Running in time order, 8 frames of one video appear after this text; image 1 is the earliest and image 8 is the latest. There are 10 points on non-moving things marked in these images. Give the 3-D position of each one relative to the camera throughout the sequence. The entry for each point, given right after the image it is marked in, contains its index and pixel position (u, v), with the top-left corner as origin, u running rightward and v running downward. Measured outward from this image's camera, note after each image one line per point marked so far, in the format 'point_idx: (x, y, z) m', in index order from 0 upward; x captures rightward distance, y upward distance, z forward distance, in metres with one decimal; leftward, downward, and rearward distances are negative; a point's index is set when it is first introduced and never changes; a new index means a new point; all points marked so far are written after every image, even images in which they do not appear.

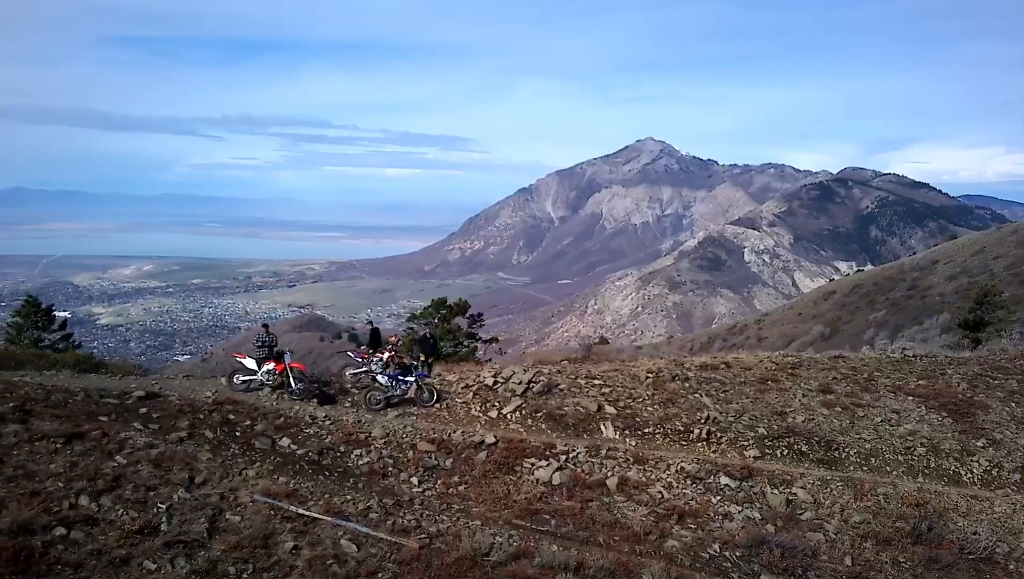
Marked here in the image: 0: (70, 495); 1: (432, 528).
0: (-3.7, -1.8, +8.5) m
1: (-0.8, -2.3, +9.7) m
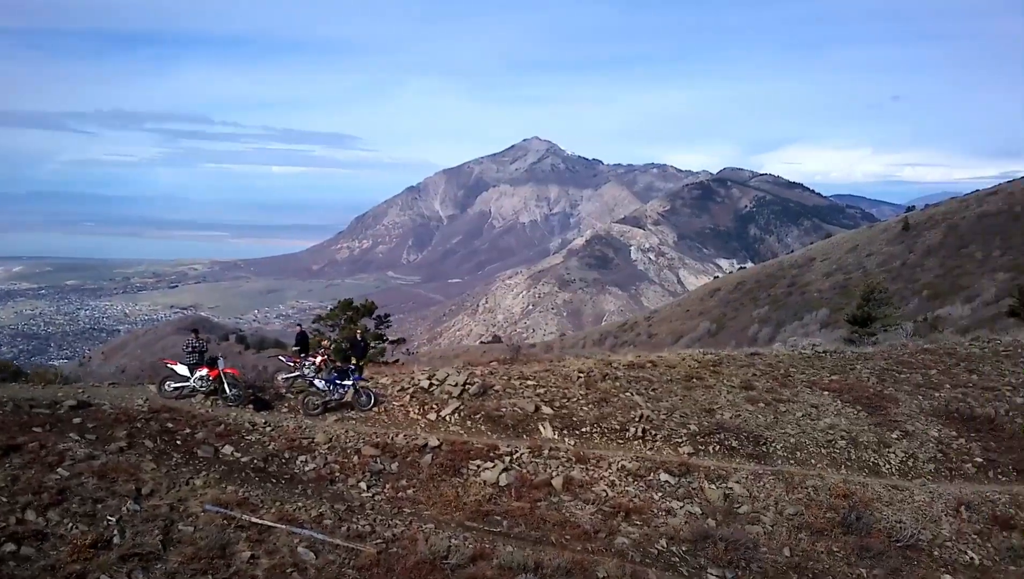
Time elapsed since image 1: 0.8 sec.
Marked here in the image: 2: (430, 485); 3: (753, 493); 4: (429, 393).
0: (-4.0, -1.8, +8.2) m
1: (-1.2, -2.3, +9.7) m
2: (-0.9, -2.1, +10.9) m
3: (+3.0, -2.5, +12.3) m
4: (-1.1, -1.4, +13.6) m
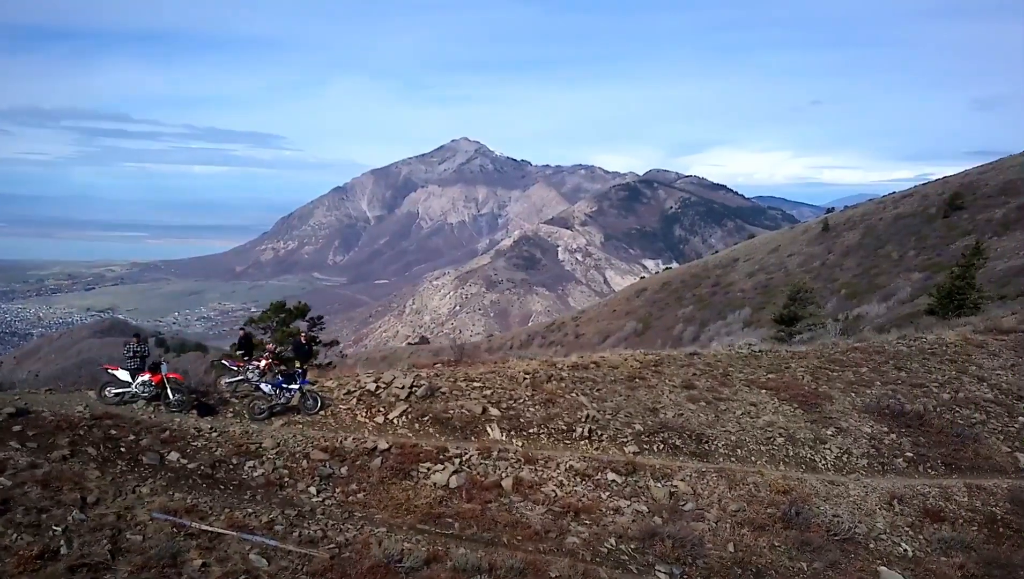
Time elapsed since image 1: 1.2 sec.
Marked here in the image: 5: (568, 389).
0: (-4.4, -1.8, +7.9) m
1: (-1.7, -2.4, +9.6) m
2: (-1.4, -2.2, +10.9) m
3: (+2.3, -2.5, +12.5) m
4: (-1.8, -1.4, +13.5) m
5: (+0.9, -1.5, +14.9) m
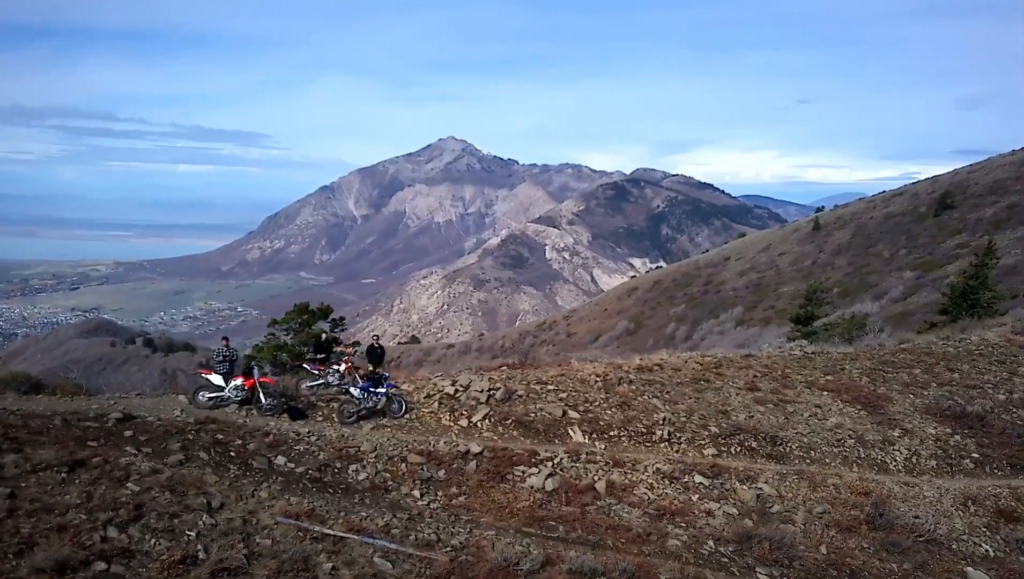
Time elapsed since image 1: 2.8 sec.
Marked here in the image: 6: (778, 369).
0: (-3.3, -1.9, +8.0) m
1: (-0.6, -2.4, +9.7) m
2: (-0.3, -2.2, +11.0) m
3: (+3.4, -2.6, +12.6) m
4: (-0.8, -1.5, +13.6) m
5: (+1.9, -1.5, +15.0) m
6: (+4.8, -1.4, +18.0) m
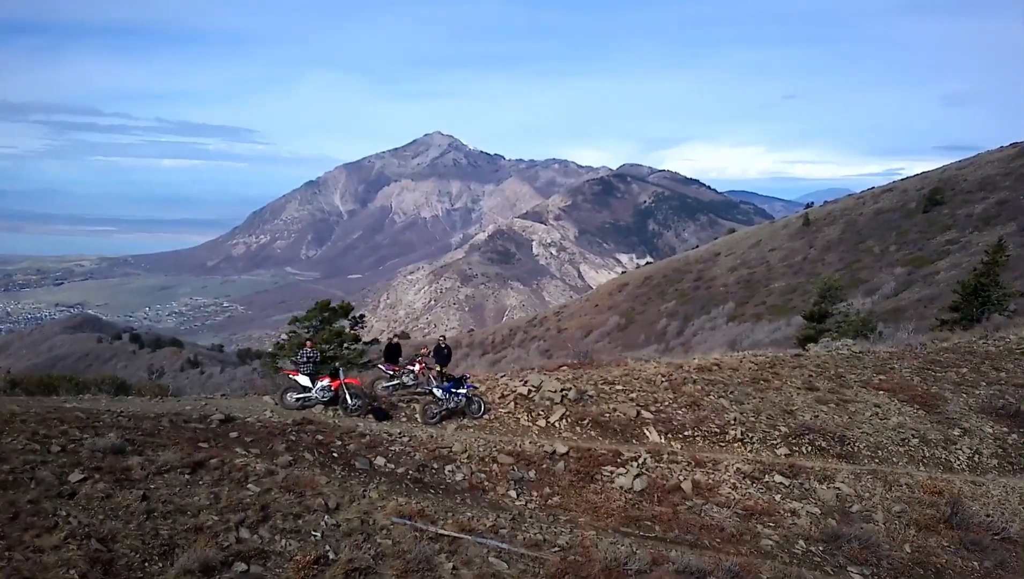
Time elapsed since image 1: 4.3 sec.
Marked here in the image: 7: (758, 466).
0: (-2.3, -1.9, +8.1) m
1: (+0.5, -2.5, +9.8) m
2: (+0.7, -2.2, +11.1) m
3: (+4.4, -2.6, +12.7) m
4: (+0.3, -1.5, +13.7) m
5: (+2.9, -1.5, +15.1) m
6: (+5.8, -1.4, +18.2) m
7: (+3.1, -2.2, +12.7) m
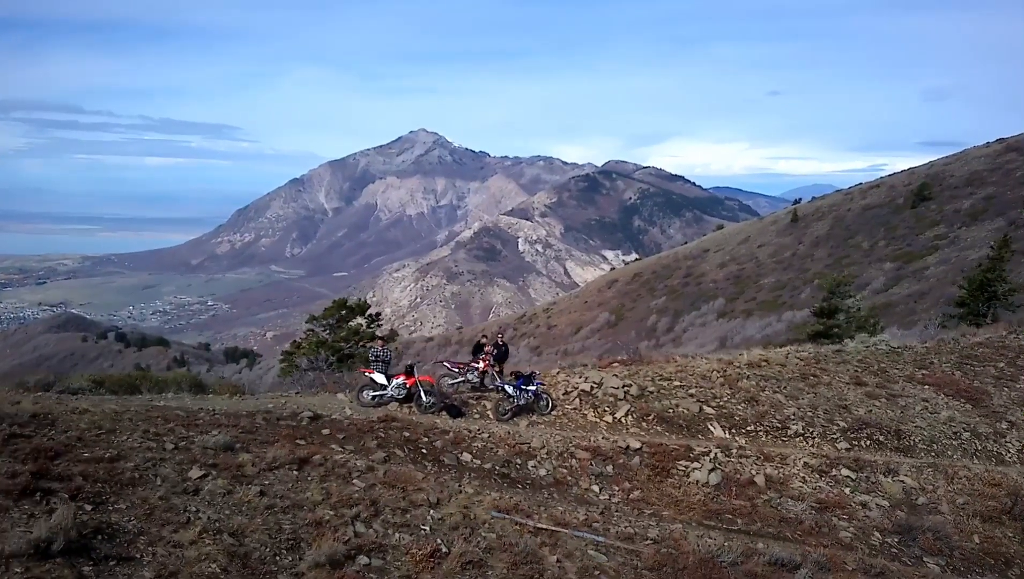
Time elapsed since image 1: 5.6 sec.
0: (-1.3, -1.9, +8.3) m
1: (+1.4, -2.4, +10.0) m
2: (+1.6, -2.2, +11.3) m
3: (+5.3, -2.5, +12.9) m
4: (+1.1, -1.5, +13.9) m
5: (+3.8, -1.5, +15.3) m
6: (+6.7, -1.4, +18.4) m
7: (+4.0, -2.2, +12.9) m
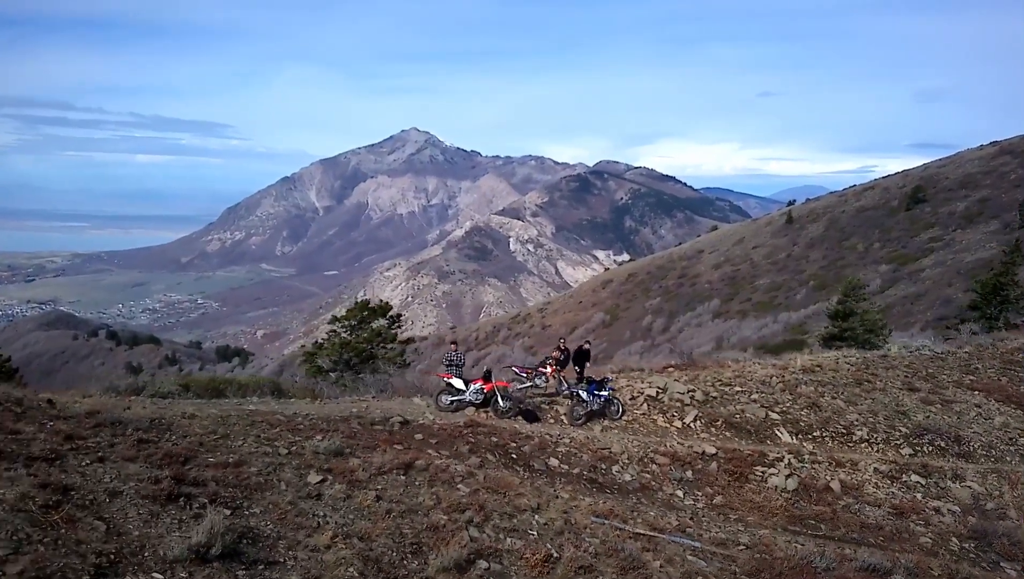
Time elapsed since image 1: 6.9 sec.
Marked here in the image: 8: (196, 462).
0: (-0.4, -2.0, +8.4) m
1: (+2.3, -2.5, +10.1) m
2: (+2.5, -2.3, +11.4) m
3: (+6.2, -2.6, +13.1) m
4: (+2.1, -1.6, +14.0) m
5: (+4.7, -1.6, +15.4) m
6: (+7.6, -1.5, +18.5) m
7: (+4.9, -2.3, +13.1) m
8: (-2.5, -1.4, +7.9) m
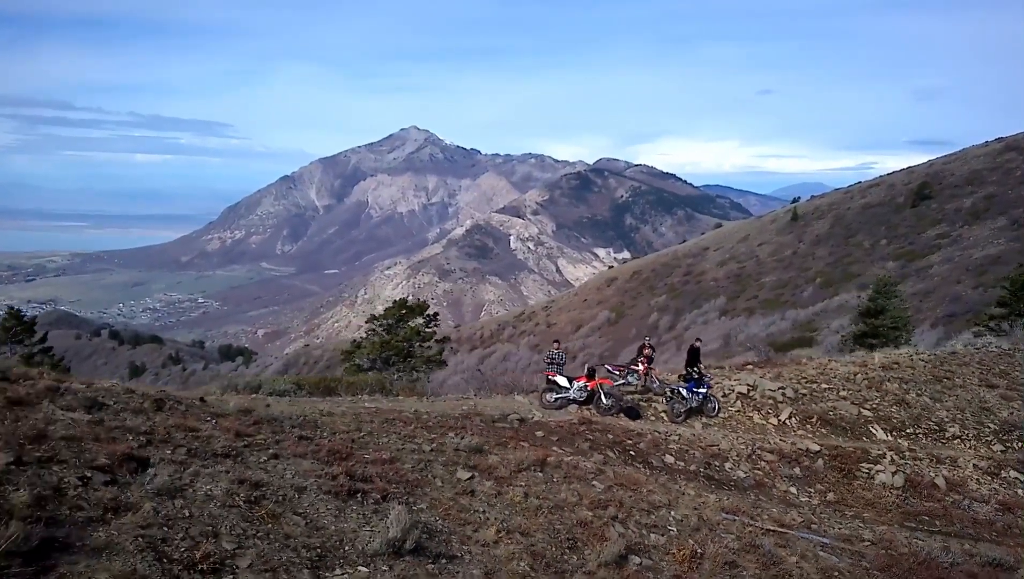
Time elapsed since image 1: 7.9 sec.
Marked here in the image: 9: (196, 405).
0: (+0.8, -2.0, +8.5) m
1: (+3.6, -2.5, +10.2) m
2: (+3.8, -2.3, +11.5) m
3: (+7.5, -2.6, +13.1) m
4: (+3.4, -1.5, +14.1) m
5: (+6.1, -1.6, +15.5) m
6: (+8.9, -1.4, +18.5) m
7: (+6.2, -2.3, +13.1) m
8: (-1.2, -1.4, +8.0) m
9: (-2.6, -1.0, +8.3) m
